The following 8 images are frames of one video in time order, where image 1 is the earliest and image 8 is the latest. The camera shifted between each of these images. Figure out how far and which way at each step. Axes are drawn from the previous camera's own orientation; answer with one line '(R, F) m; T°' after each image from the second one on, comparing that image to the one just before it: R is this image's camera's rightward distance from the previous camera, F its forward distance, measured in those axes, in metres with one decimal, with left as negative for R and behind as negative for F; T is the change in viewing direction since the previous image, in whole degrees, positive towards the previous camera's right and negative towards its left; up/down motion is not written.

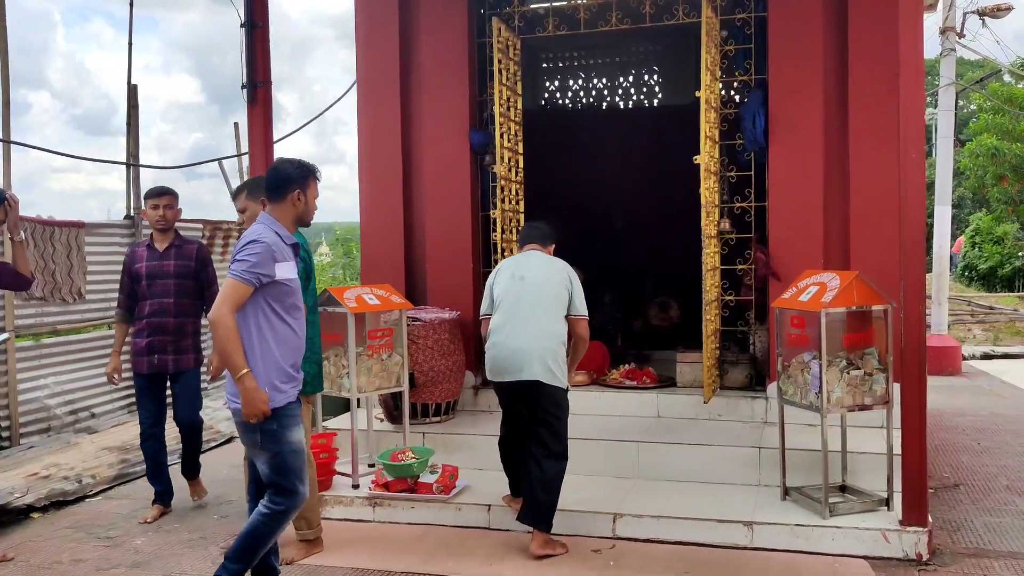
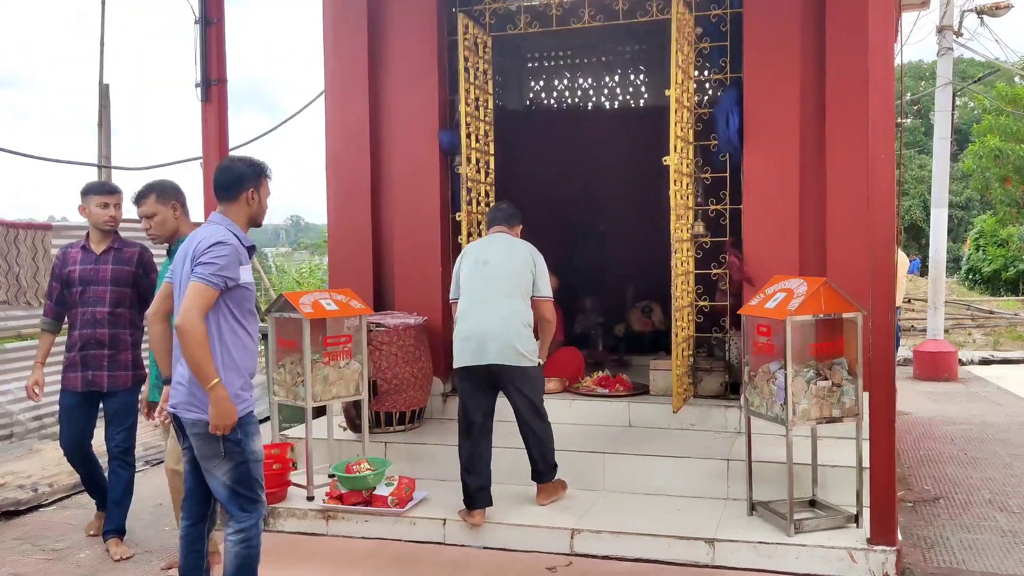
(+0.2, +0.2) m; -1°
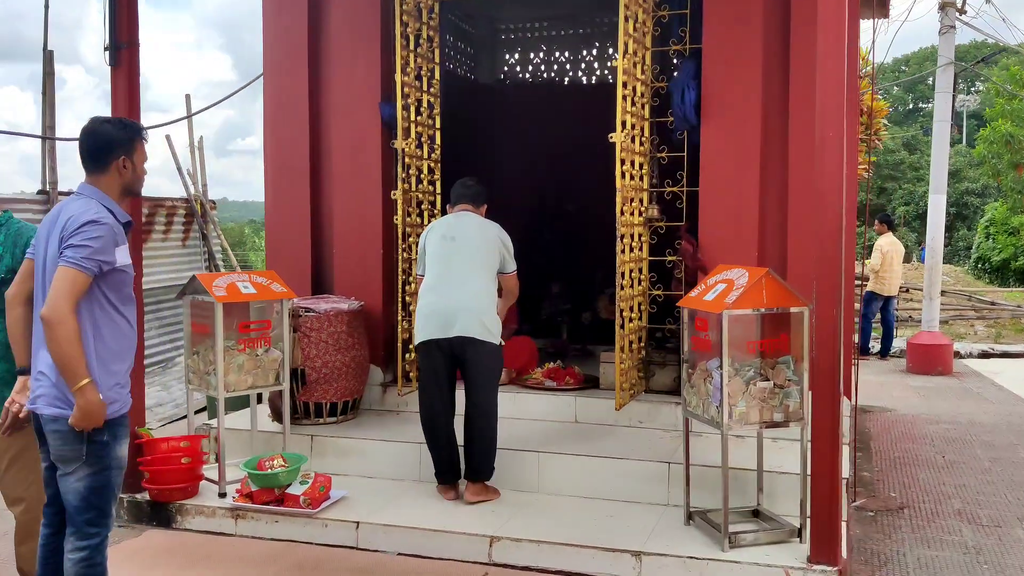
(+0.4, +0.3) m; -1°
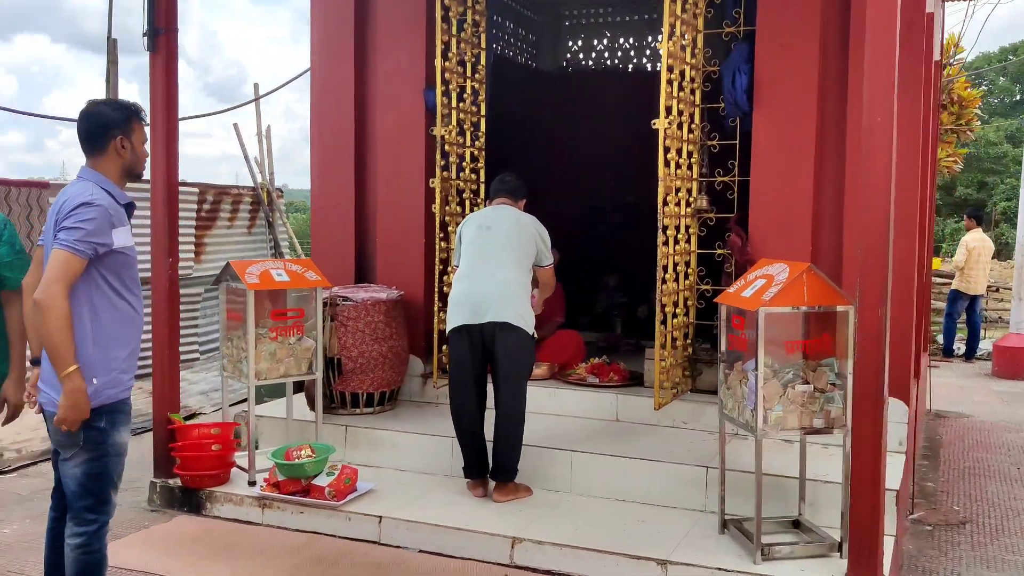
(+0.2, +0.2) m; -5°
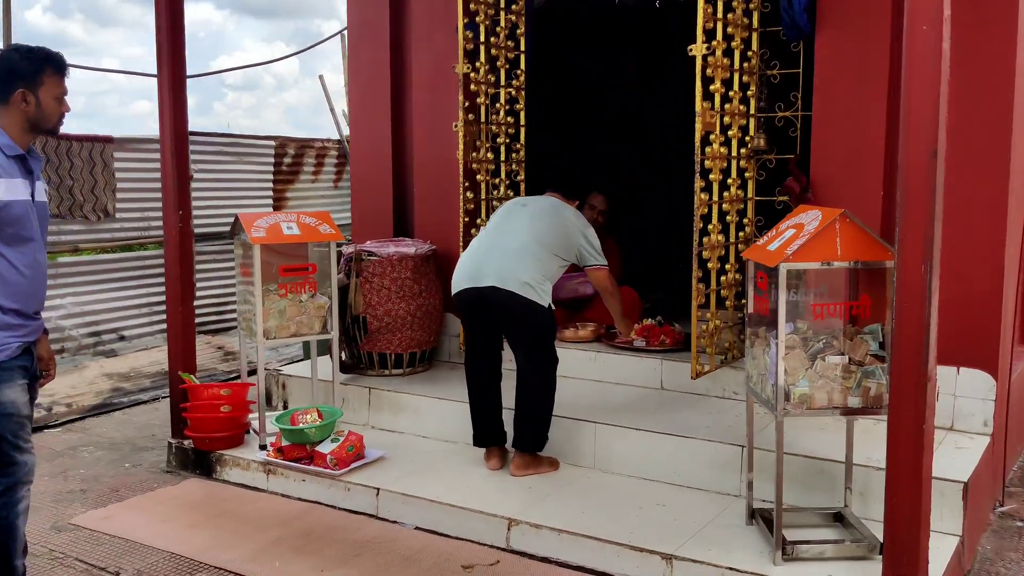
(+0.5, +0.4) m; -9°
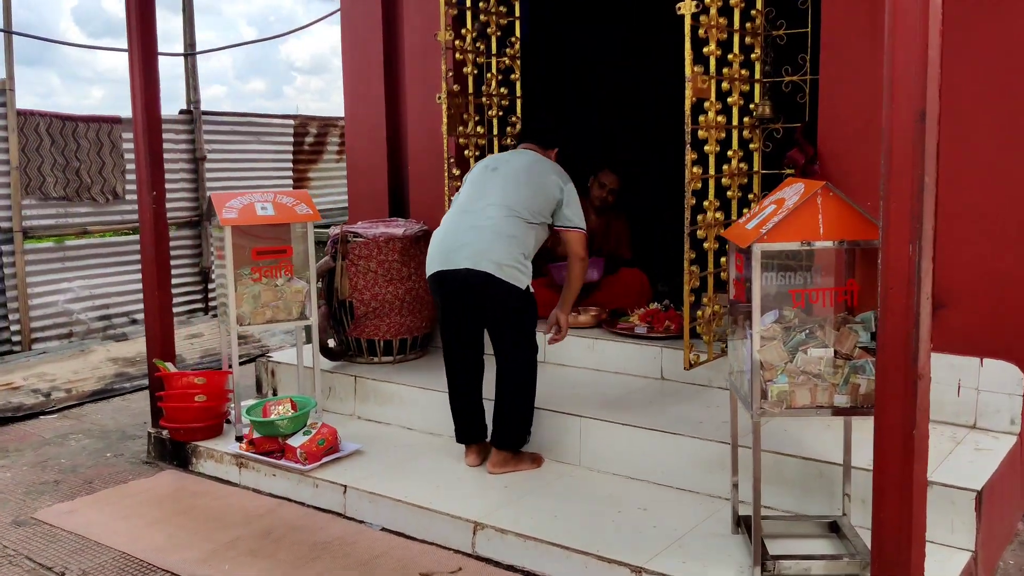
(+0.3, +0.3) m; -4°
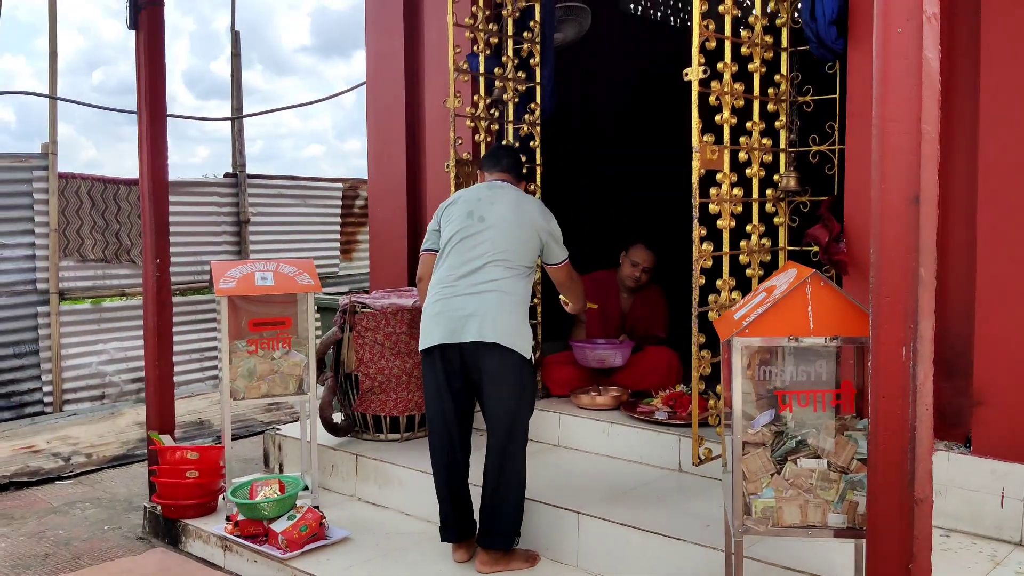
(+0.3, +0.2) m; -5°
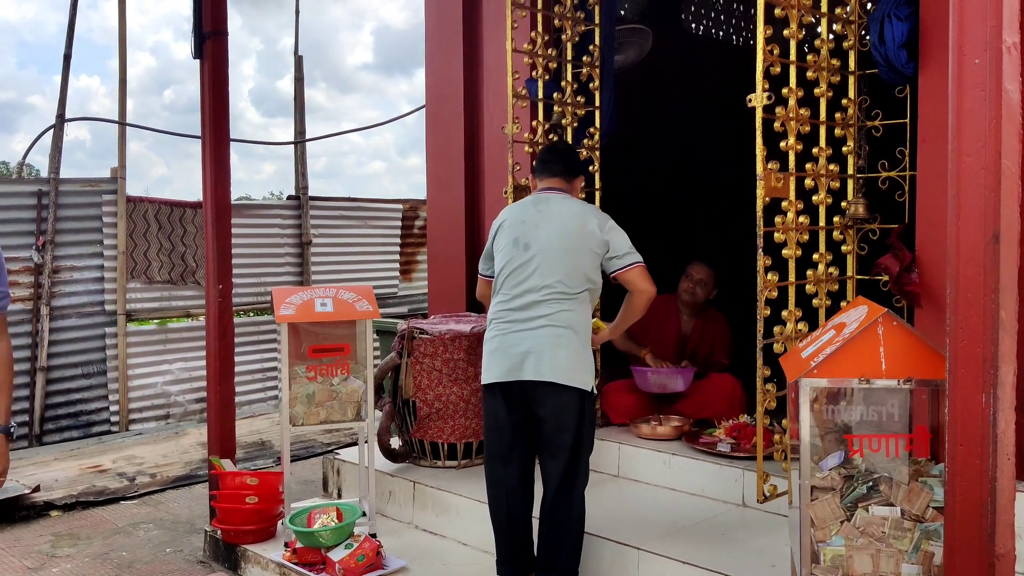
(0.0, 0.0) m; -4°
